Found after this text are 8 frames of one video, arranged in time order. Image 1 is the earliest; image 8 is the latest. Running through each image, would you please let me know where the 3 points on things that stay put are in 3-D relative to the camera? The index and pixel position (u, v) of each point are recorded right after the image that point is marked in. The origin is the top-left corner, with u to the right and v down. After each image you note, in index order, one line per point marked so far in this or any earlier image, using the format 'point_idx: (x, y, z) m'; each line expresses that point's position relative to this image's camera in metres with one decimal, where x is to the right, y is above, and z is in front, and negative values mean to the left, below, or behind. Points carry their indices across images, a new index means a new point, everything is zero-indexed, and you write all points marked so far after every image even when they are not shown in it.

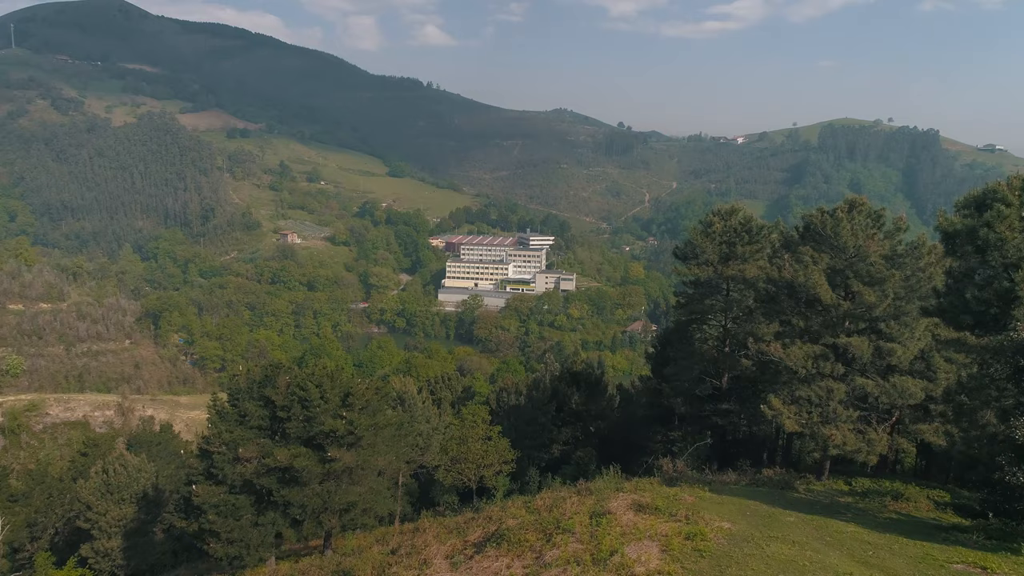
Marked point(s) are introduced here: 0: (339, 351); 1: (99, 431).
0: (-4.6, -1.6, +17.4) m
1: (-6.5, -2.3, +10.2) m
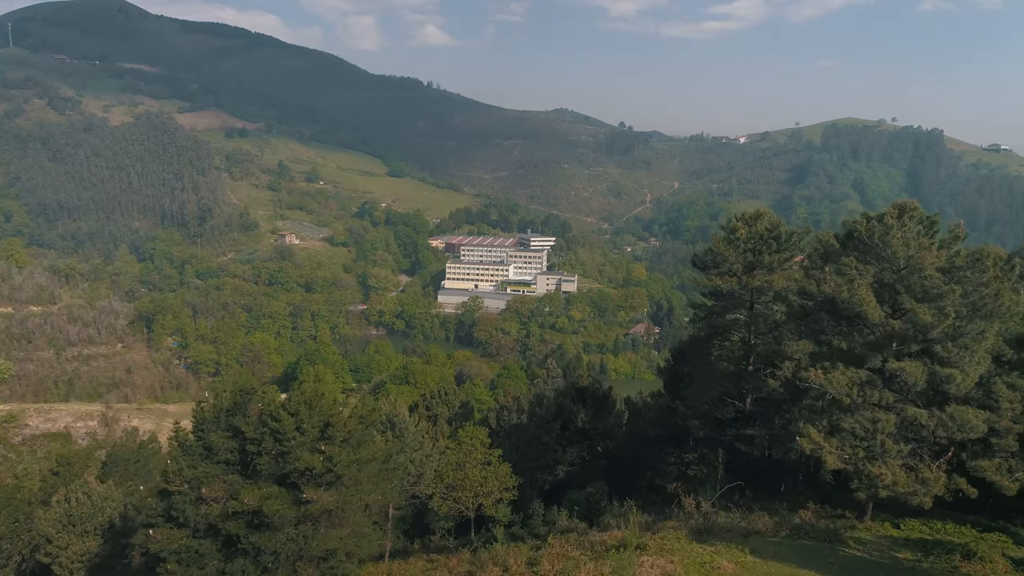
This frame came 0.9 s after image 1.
0: (-4.6, -1.7, +16.9) m
1: (-6.5, -2.3, +9.8) m
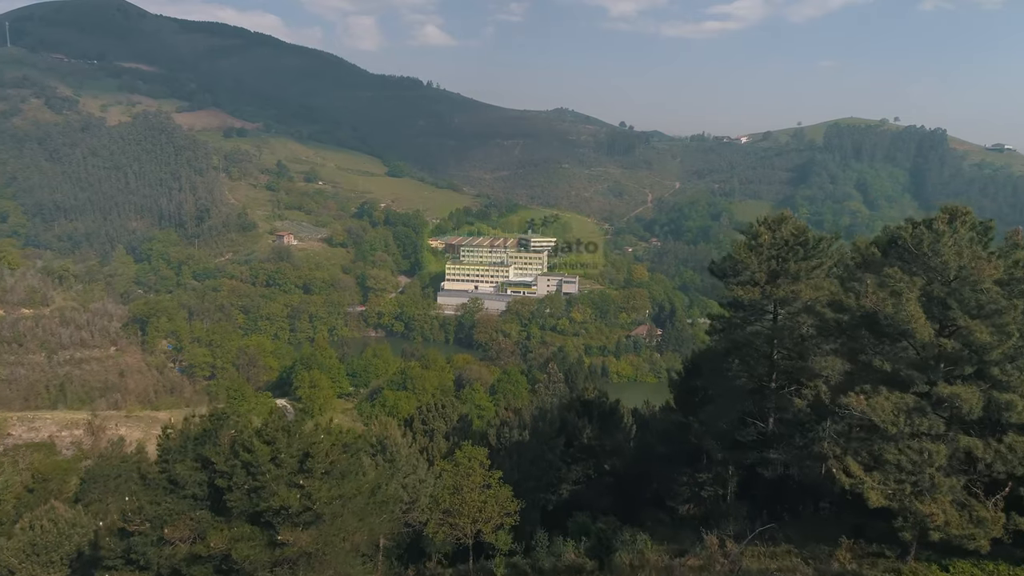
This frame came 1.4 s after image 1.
0: (-4.6, -1.7, +16.6) m
1: (-6.5, -2.4, +9.4) m
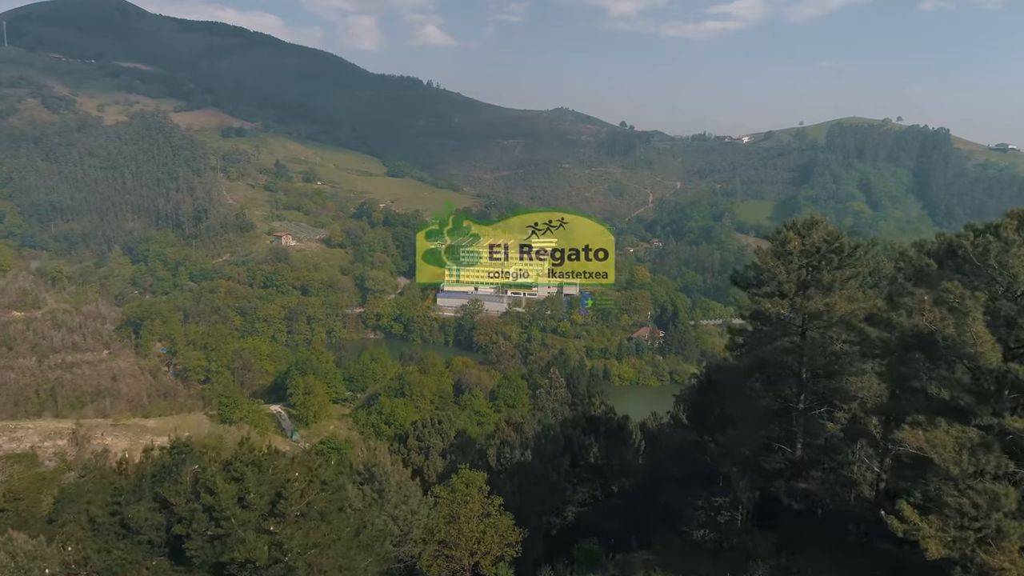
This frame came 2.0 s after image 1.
0: (-4.6, -1.8, +16.2) m
1: (-6.5, -2.5, +9.0) m
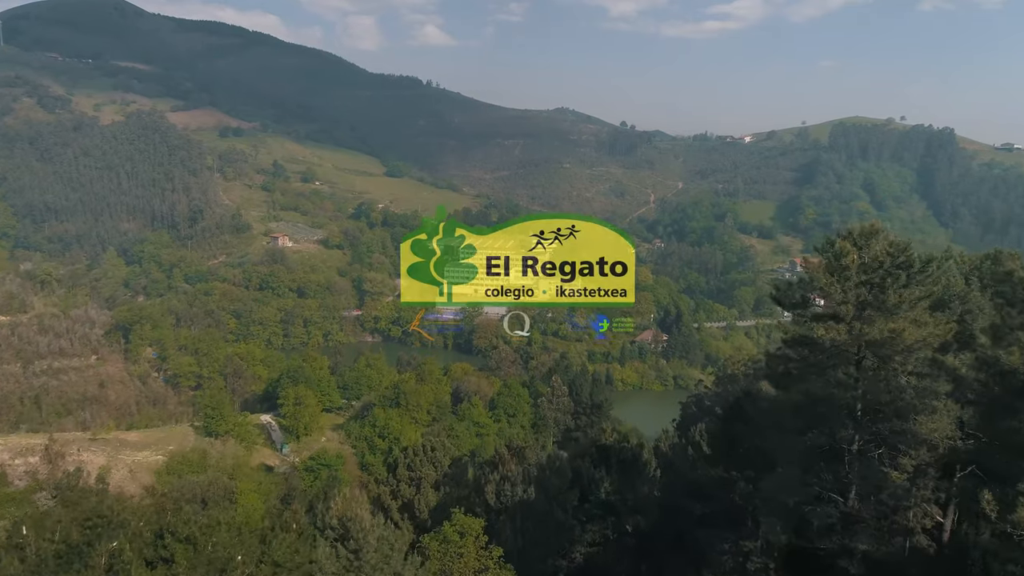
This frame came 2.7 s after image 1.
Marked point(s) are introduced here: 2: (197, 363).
0: (-4.6, -1.9, +15.6) m
1: (-6.5, -2.6, +8.4) m
2: (-9.4, -2.2, +19.3) m
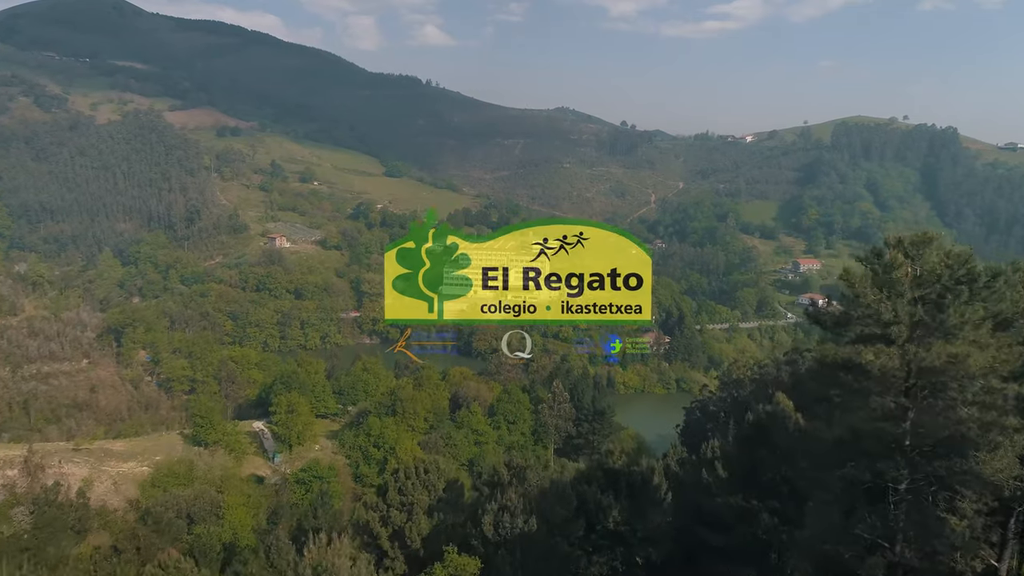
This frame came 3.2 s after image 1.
0: (-4.6, -2.0, +15.2) m
1: (-6.5, -2.6, +8.0) m
2: (-9.4, -2.3, +18.9) m
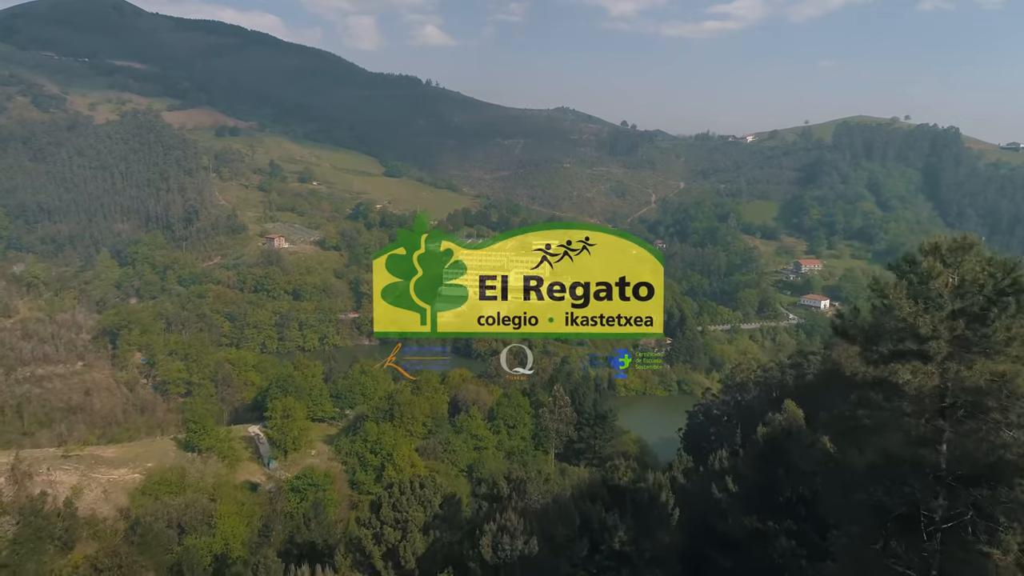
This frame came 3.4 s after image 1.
0: (-4.6, -2.0, +15.0) m
1: (-6.5, -2.7, +7.8) m
2: (-9.4, -2.4, +18.7) m
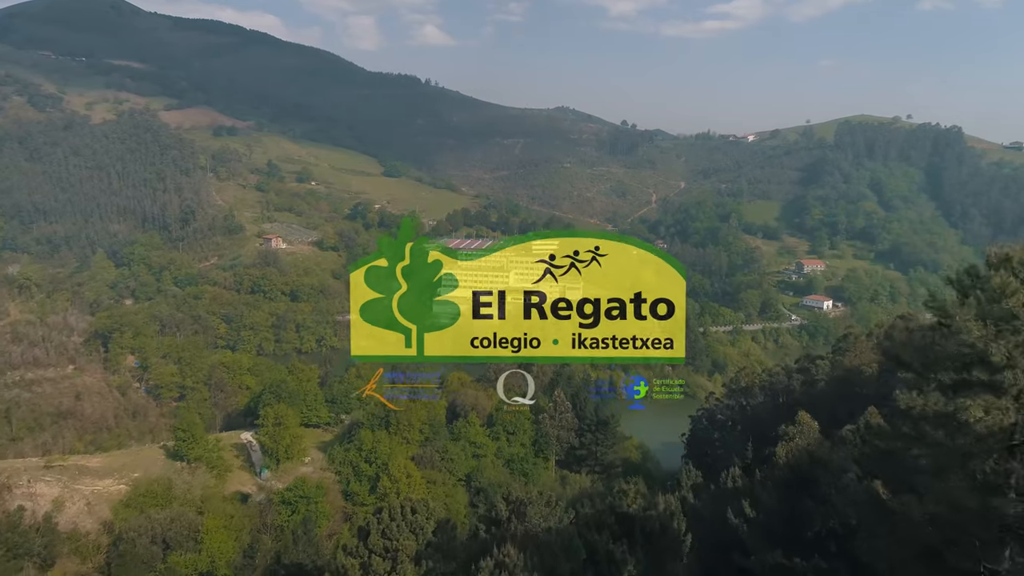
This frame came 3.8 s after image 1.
0: (-4.6, -2.1, +14.6) m
1: (-6.5, -2.8, +7.5) m
2: (-9.4, -2.4, +18.4) m
